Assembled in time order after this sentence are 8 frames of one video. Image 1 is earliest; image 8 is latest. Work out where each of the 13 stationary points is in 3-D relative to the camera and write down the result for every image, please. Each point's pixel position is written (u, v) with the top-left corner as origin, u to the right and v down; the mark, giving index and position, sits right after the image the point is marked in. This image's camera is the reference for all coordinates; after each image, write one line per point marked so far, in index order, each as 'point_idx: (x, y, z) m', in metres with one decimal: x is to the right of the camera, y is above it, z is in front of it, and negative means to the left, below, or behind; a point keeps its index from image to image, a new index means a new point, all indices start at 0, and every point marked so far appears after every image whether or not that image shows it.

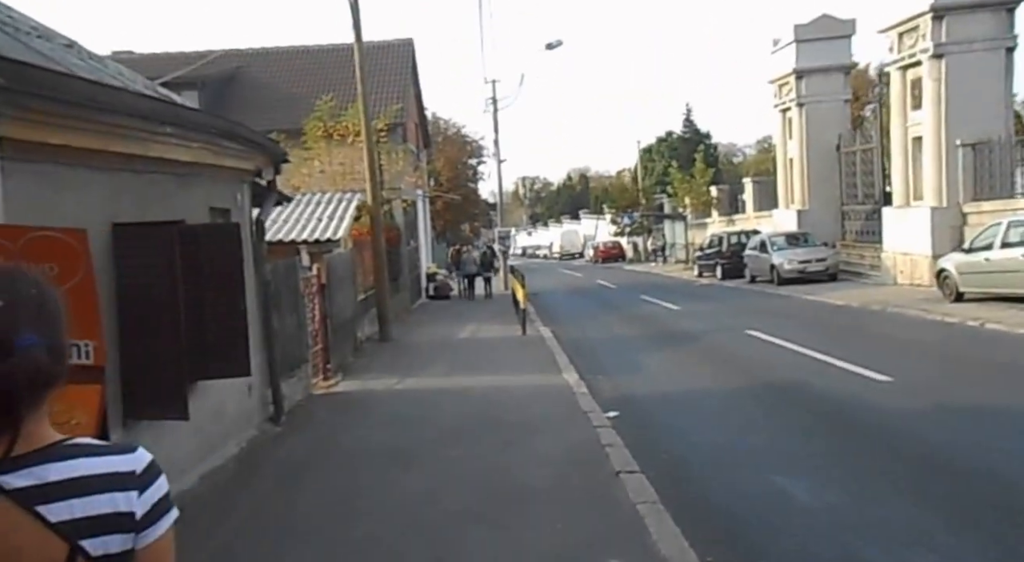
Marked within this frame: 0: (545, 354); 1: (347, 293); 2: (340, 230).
0: (+0.6, -1.3, +16.4) m
1: (-3.1, -0.2, +17.0) m
2: (-3.3, +0.9, +17.5) m
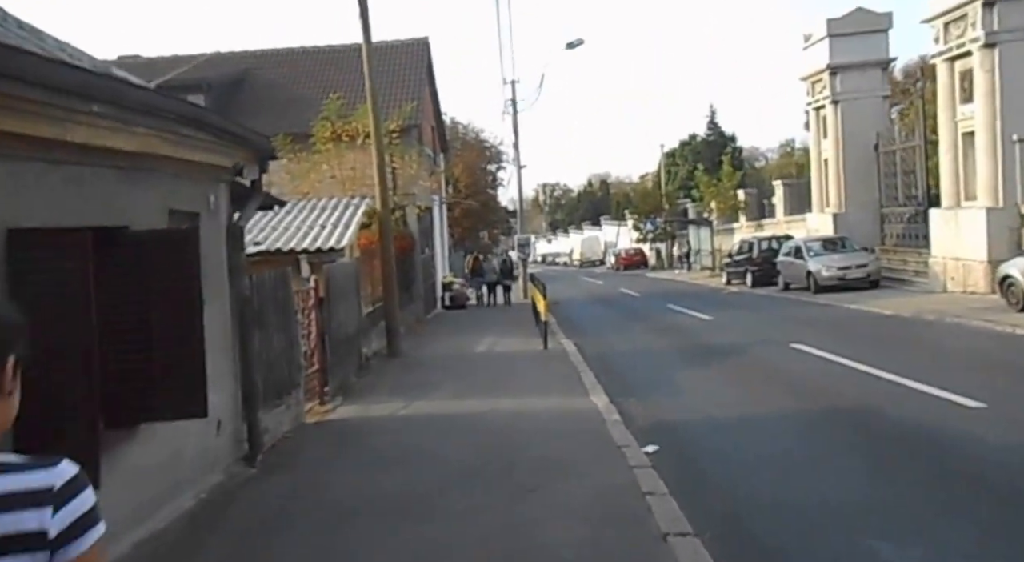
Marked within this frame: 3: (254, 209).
0: (+1.0, -1.5, +14.8) m
1: (-2.7, -0.4, +15.5) m
2: (-2.9, +0.7, +16.0) m
3: (-2.7, +0.7, +9.3) m
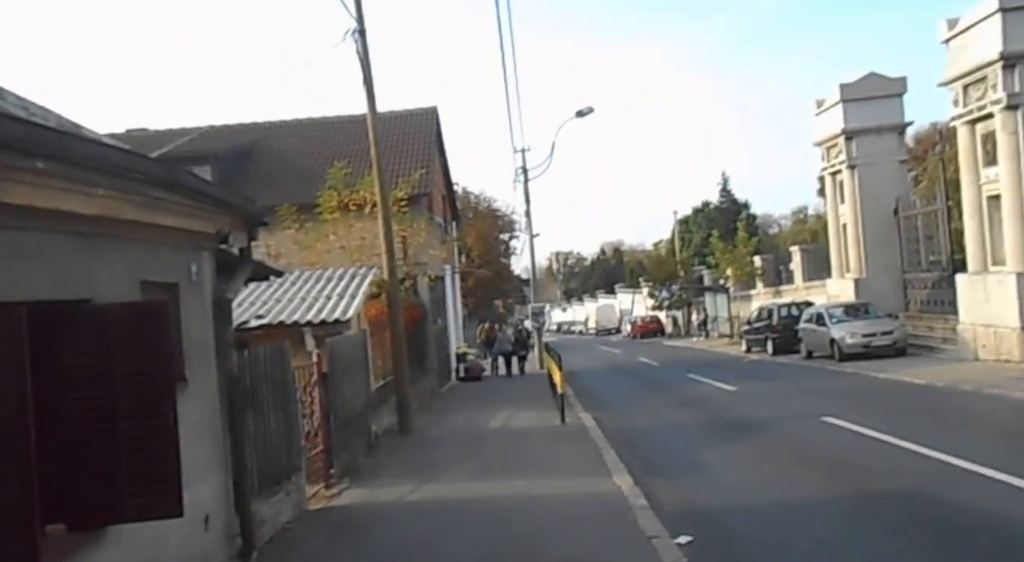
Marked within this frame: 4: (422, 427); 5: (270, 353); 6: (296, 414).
0: (+1.2, -2.6, +14.0) m
1: (-2.5, -1.6, +14.7) m
2: (-2.7, -0.5, +15.4) m
3: (-2.5, 0.0, +8.7) m
4: (-1.9, -3.0, +18.6) m
5: (-2.5, -0.7, +9.8) m
6: (-2.5, -1.5, +10.6) m
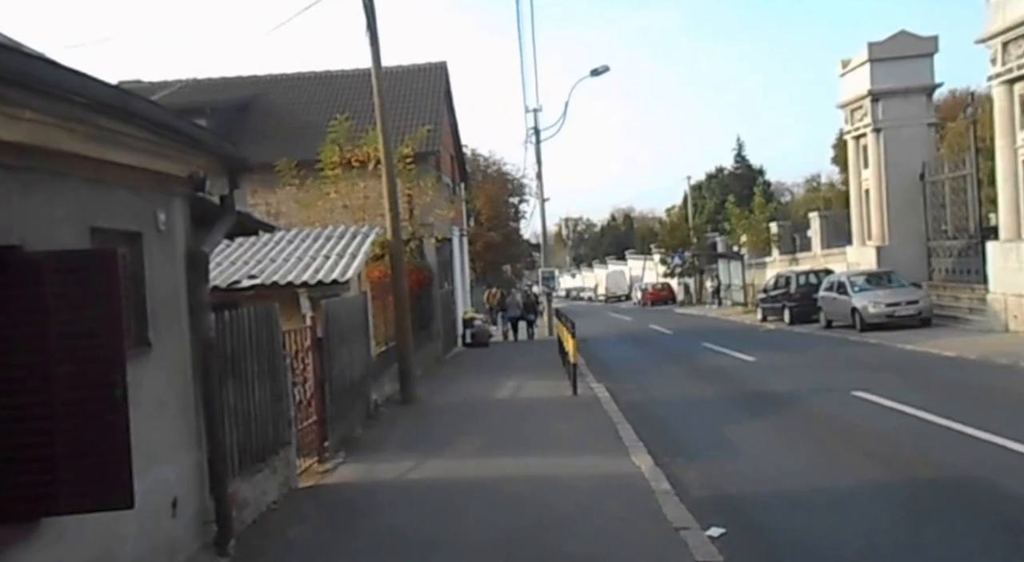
0: (+1.3, -2.0, +13.1) m
1: (-2.3, -1.0, +13.8) m
2: (-2.5, +0.2, +14.4) m
3: (-2.4, +0.4, +7.7) m
4: (-1.7, -2.2, +17.7) m
5: (-2.4, -0.3, +8.8) m
6: (-2.4, -1.1, +9.7) m
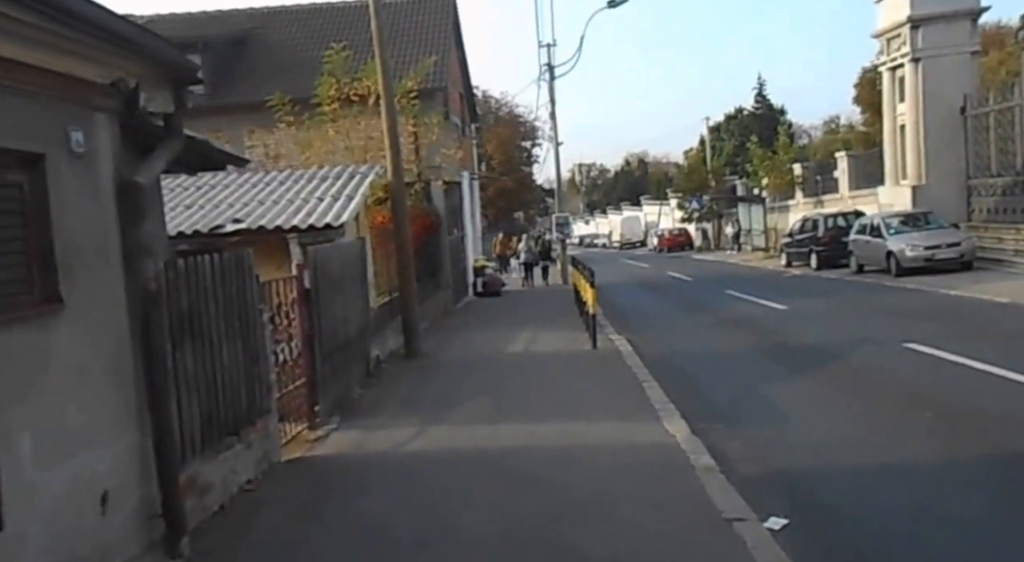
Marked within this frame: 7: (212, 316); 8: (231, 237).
0: (+1.5, -1.3, +11.7) m
1: (-2.2, -0.2, +12.5) m
2: (-2.3, +0.9, +13.0) m
3: (-2.4, +0.8, +6.3) m
4: (-1.4, -1.2, +16.4) m
5: (-2.3, +0.1, +7.4) m
6: (-2.3, -0.5, +8.3) m
7: (-2.3, -0.3, +7.0) m
8: (-3.8, +0.6, +12.7) m
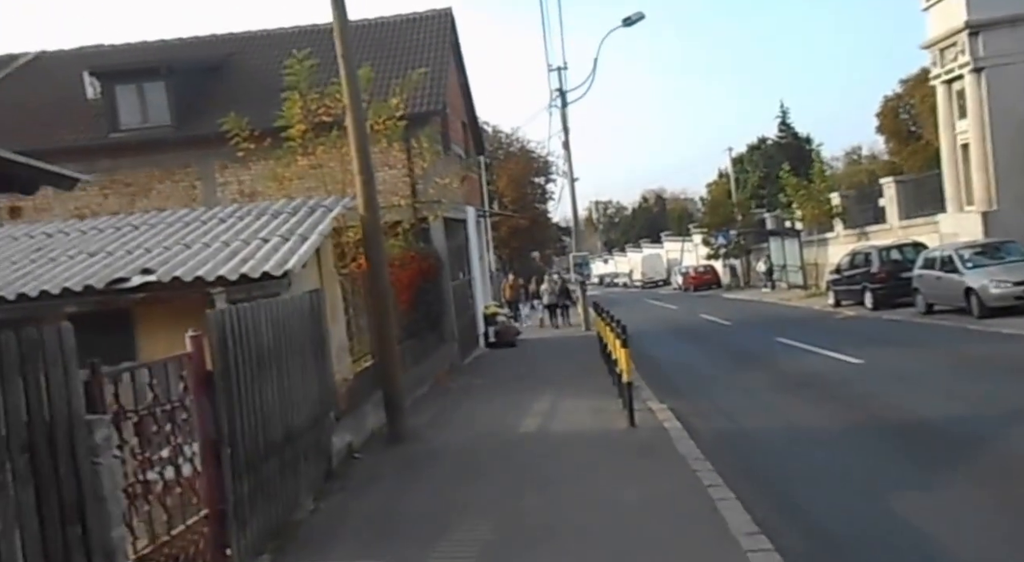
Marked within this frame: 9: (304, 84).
0: (+1.6, -1.8, +8.2) m
1: (-2.1, -0.9, +9.0) m
2: (-2.3, +0.2, +9.6) m
3: (-2.4, +0.4, +2.9) m
4: (-1.3, -2.1, +12.9) m
5: (-2.4, -0.3, +4.0) m
6: (-2.3, -1.1, +4.9) m
7: (-2.3, -0.7, +3.6) m
8: (-3.8, -0.1, +9.3) m
9: (-3.7, +3.6, +17.8) m
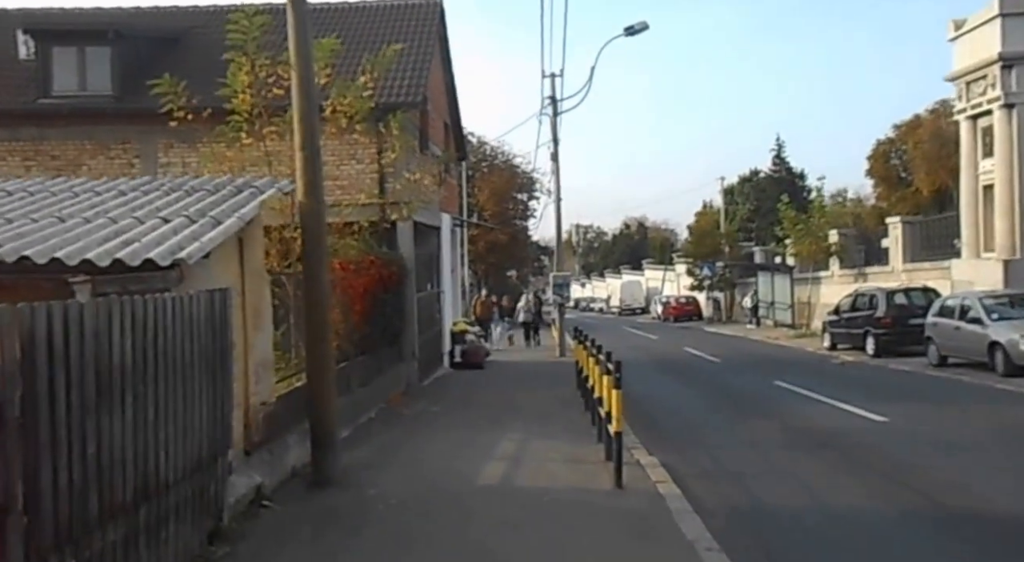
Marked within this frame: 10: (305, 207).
0: (+1.3, -2.0, +5.8) m
1: (-2.4, -0.9, +6.5) m
2: (-2.5, +0.3, +7.1) m
3: (-2.4, +0.6, +0.5) m
4: (-1.7, -2.2, +10.4) m
5: (-2.5, -0.2, +1.5) m
6: (-2.4, -0.9, +2.4) m
7: (-2.4, -0.5, +1.1) m
8: (-4.0, 0.0, +6.8) m
9: (-3.9, +3.6, +15.3) m
10: (-2.1, +0.7, +9.8) m
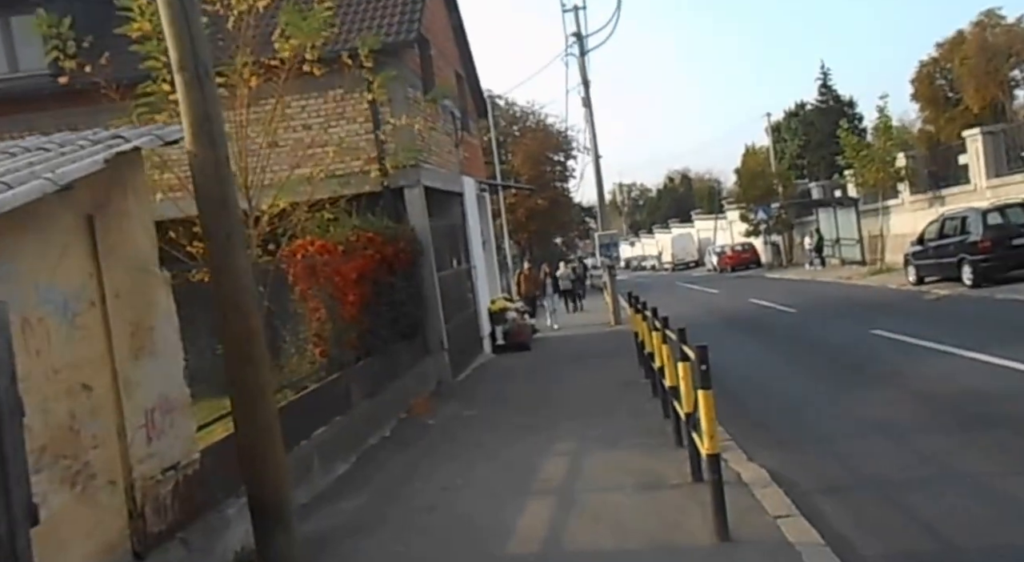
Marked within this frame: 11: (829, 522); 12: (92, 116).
0: (+1.4, -1.8, +2.4) m
1: (-2.3, -0.9, +3.3) m
2: (-2.5, +0.2, +3.9) m
3: (-2.9, +0.3, -2.8) m
4: (-1.3, -2.0, +7.1) m
5: (-2.8, -0.4, -1.7) m
6: (-2.6, -1.2, -0.8) m
7: (-2.7, -0.8, -2.1) m
8: (-4.0, -0.2, +3.6) m
9: (-3.9, +3.6, +12.0) m
10: (-2.1, +0.8, +6.5) m
11: (+2.3, -1.7, +7.0) m
12: (-7.7, +3.0, +17.3) m
